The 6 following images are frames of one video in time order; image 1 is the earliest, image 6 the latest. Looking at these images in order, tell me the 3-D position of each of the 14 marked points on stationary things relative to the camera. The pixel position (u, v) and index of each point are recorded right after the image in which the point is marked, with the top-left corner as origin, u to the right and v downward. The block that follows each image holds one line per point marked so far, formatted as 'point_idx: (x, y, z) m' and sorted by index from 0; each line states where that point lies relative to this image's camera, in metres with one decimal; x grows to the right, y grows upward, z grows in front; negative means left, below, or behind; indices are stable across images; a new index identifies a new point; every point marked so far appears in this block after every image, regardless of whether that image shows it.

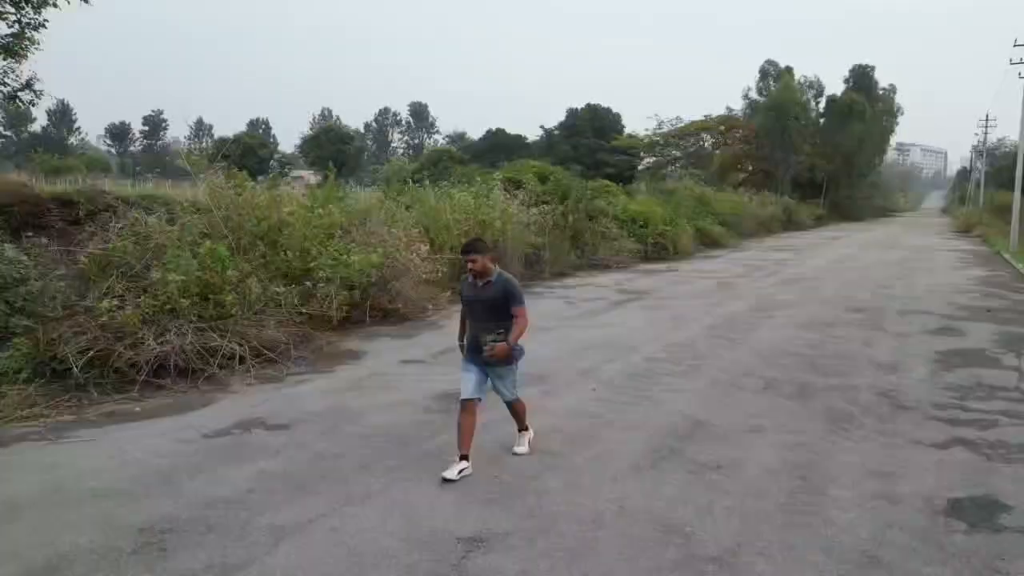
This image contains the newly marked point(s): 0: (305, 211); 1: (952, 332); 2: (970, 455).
0: (-2.7, +1.0, +9.7) m
1: (+6.1, -0.6, +10.3) m
2: (+3.3, -1.2, +5.4) m
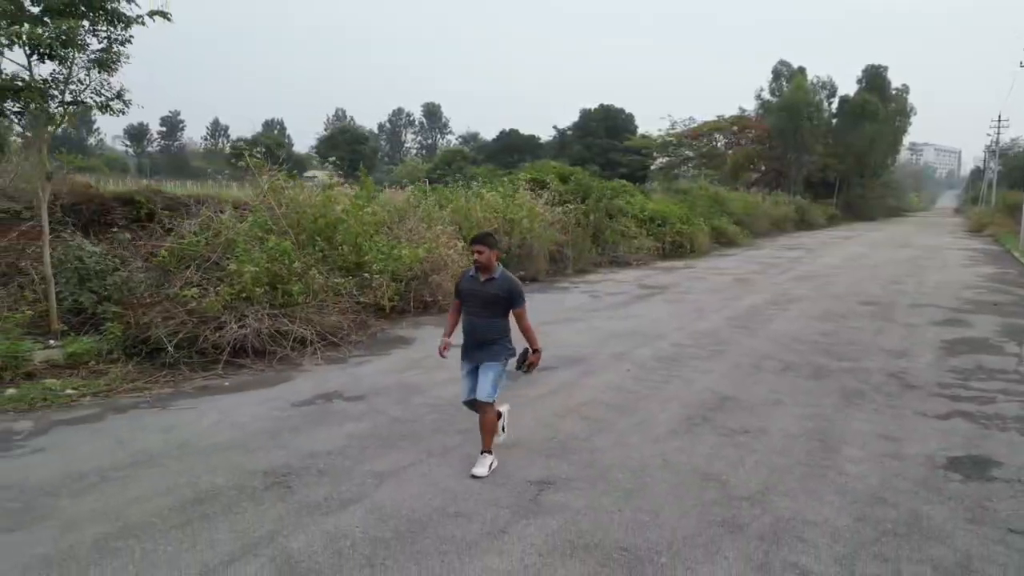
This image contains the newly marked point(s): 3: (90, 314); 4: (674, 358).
0: (-2.2, +1.1, +10.5) m
1: (+6.6, -0.5, +11.0) m
2: (+3.8, -1.1, +6.1) m
3: (-4.7, -0.3, +8.3) m
4: (+1.8, -0.8, +8.3) m
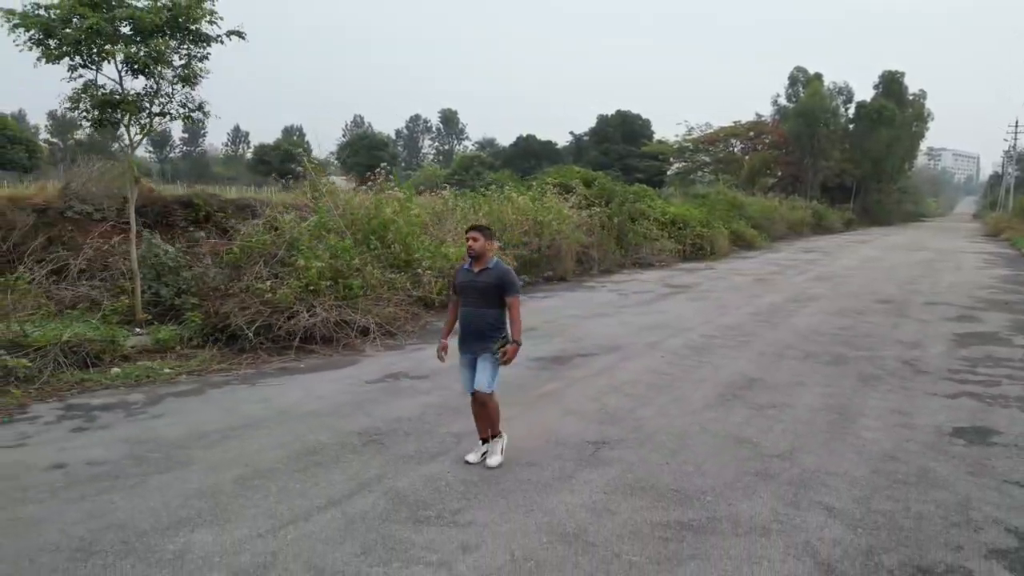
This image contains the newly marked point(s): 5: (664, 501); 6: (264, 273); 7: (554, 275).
0: (-1.6, +1.1, +11.3) m
1: (+7.2, -0.5, +11.6) m
2: (+4.2, -1.0, +6.8) m
3: (-4.2, -0.2, +9.2) m
4: (+2.3, -0.7, +9.0) m
5: (+0.9, -1.2, +4.4) m
6: (-3.0, +0.2, +9.1) m
7: (+0.9, +0.3, +16.3) m
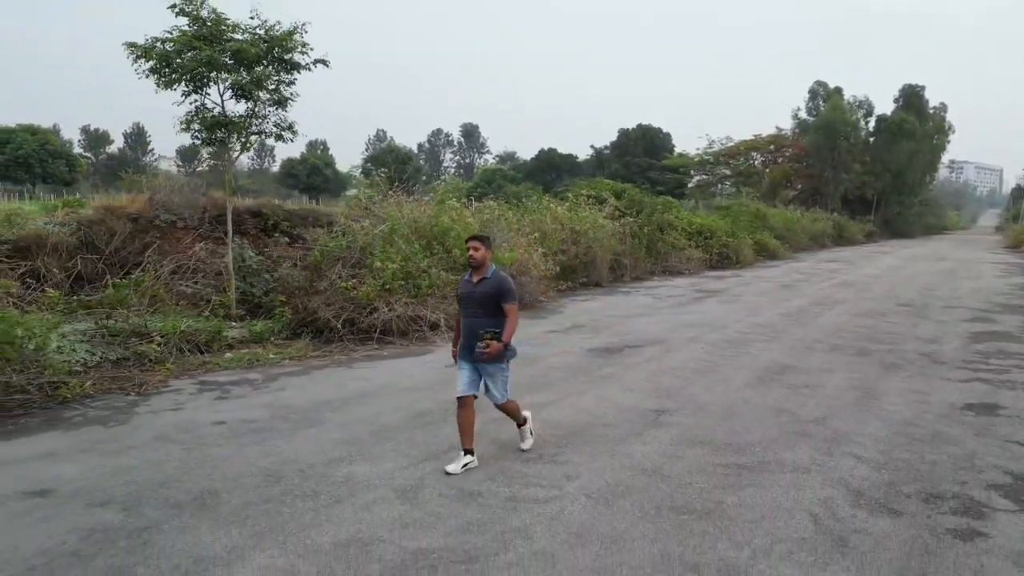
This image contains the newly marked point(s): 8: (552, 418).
0: (-0.9, +1.1, +12.4) m
1: (+7.9, -0.5, +12.4) m
2: (+4.9, -1.0, +7.7) m
3: (-3.5, -0.2, +10.3) m
4: (+3.0, -0.7, +9.9) m
5: (+1.5, -1.2, +5.3) m
6: (-2.3, +0.2, +10.2) m
7: (+1.8, +0.2, +17.2) m
8: (+0.3, -1.1, +6.1) m
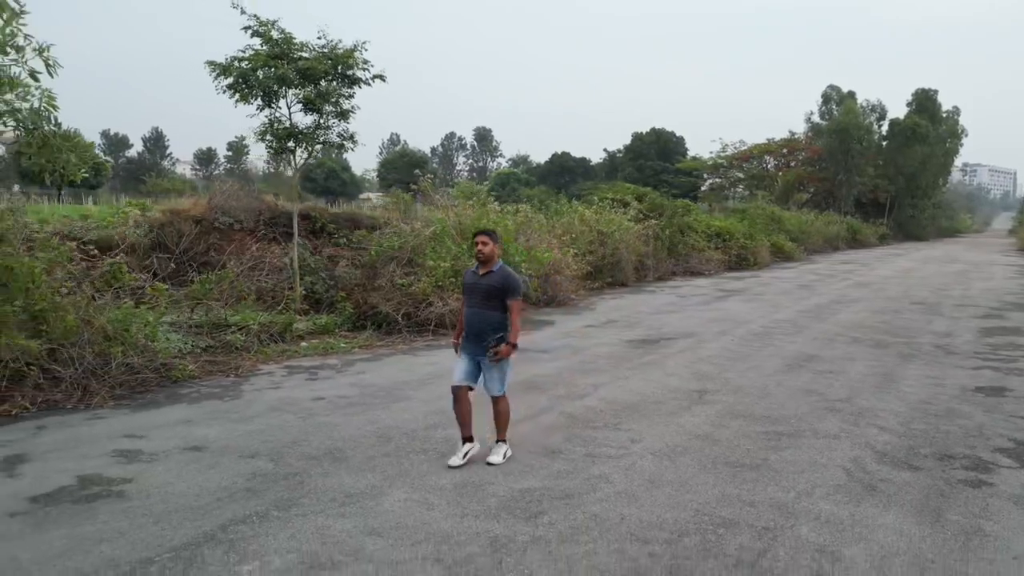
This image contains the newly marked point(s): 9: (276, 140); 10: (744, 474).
0: (-0.2, +1.1, +13.2) m
1: (+8.6, -0.5, +13.2) m
2: (+5.5, -0.9, +8.4) m
3: (-2.9, -0.1, +11.1) m
4: (+3.6, -0.7, +10.7) m
5: (+2.0, -1.1, +6.1) m
6: (-1.7, +0.3, +11.0) m
7: (+2.5, +0.2, +18.0) m
8: (+0.9, -1.0, +6.9) m
9: (-3.3, +2.0, +10.3) m
10: (+1.5, -1.2, +4.8) m
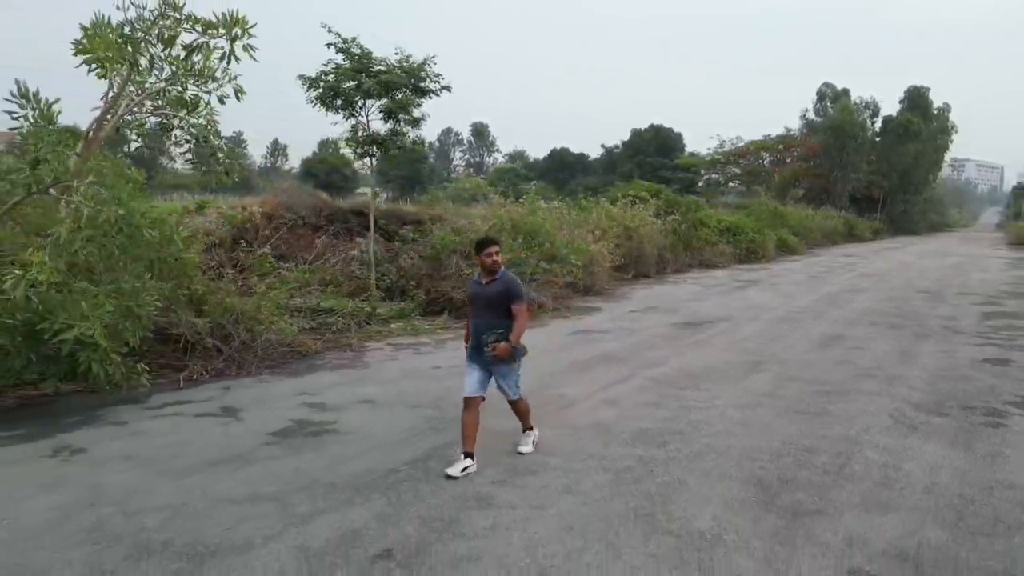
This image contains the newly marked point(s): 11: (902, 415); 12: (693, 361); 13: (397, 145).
0: (+0.6, +1.3, +14.4) m
1: (+9.4, -0.3, +14.5) m
2: (+6.4, -0.8, +9.7) m
3: (-2.0, 0.0, +12.3) m
4: (+4.5, -0.5, +12.0) m
5: (+3.0, -0.9, +7.4) m
6: (-0.8, +0.4, +12.2) m
7: (+3.3, +0.4, +19.3) m
8: (+1.8, -0.9, +8.2) m
9: (-2.4, +2.2, +11.5) m
10: (+2.4, -1.1, +6.1) m
11: (+3.3, -1.1, +6.3) m
12: (+2.1, -0.8, +8.5) m
13: (-1.8, +2.3, +11.6) m
